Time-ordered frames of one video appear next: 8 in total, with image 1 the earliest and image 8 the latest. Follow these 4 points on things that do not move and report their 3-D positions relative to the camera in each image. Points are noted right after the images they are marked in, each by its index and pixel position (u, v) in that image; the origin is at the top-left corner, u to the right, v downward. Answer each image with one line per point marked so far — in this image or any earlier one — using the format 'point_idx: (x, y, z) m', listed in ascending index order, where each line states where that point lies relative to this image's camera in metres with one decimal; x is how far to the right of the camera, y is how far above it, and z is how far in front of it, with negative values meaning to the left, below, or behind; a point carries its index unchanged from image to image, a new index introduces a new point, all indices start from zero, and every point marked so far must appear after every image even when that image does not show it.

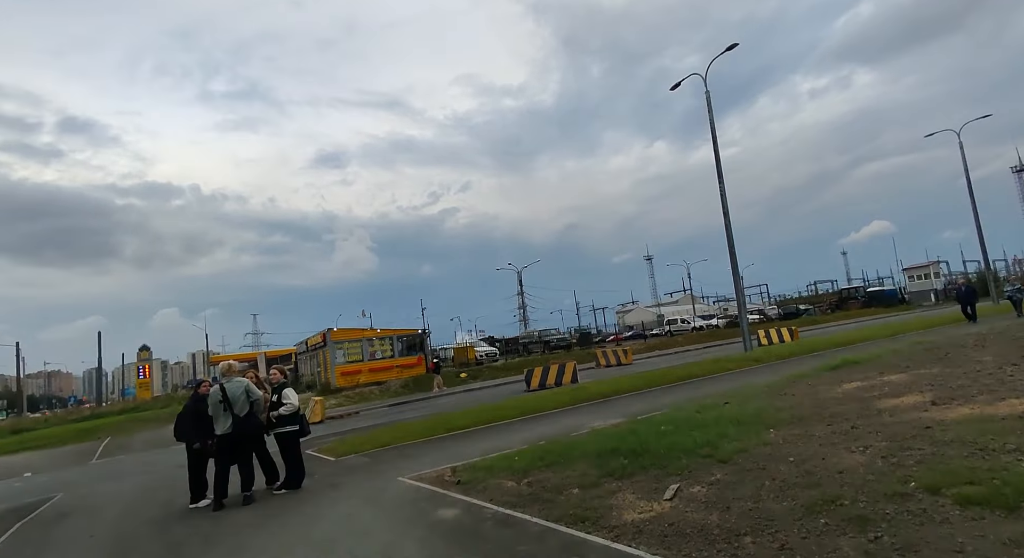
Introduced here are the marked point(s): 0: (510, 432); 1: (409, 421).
0: (0.0, -3.5, +13.8) m
1: (-3.3, -4.6, +19.9) m
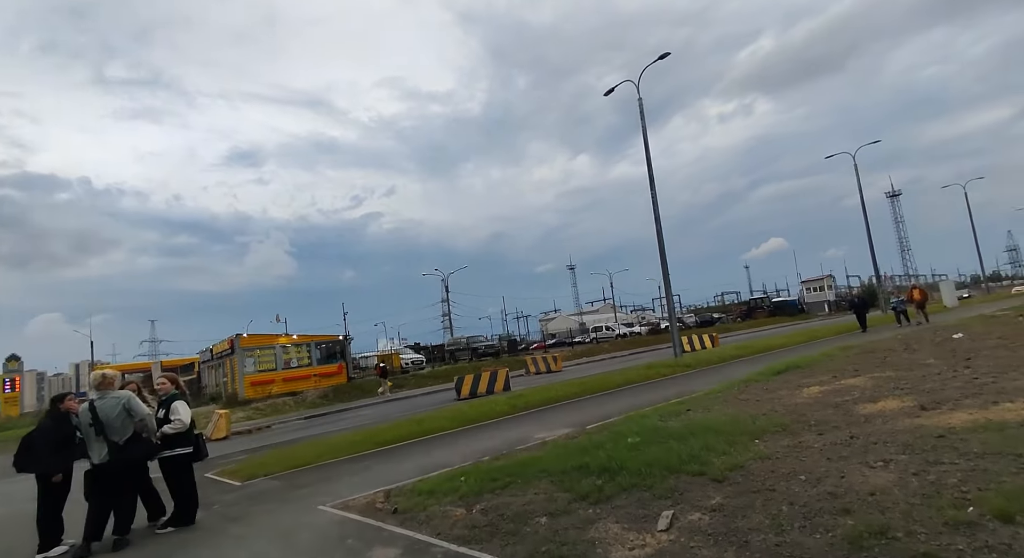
0: (-1.3, -3.4, +12.5) m
1: (-5.4, -4.6, +18.1) m
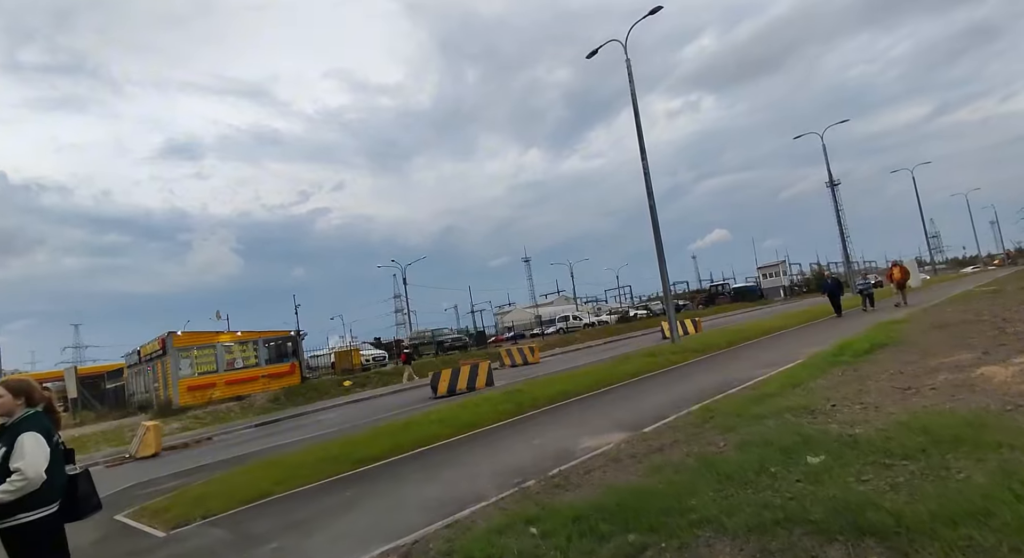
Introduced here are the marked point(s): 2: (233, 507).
0: (-0.8, -2.8, +9.2) m
1: (-5.3, -4.0, +14.5) m
2: (-4.3, -3.5, +9.5) m
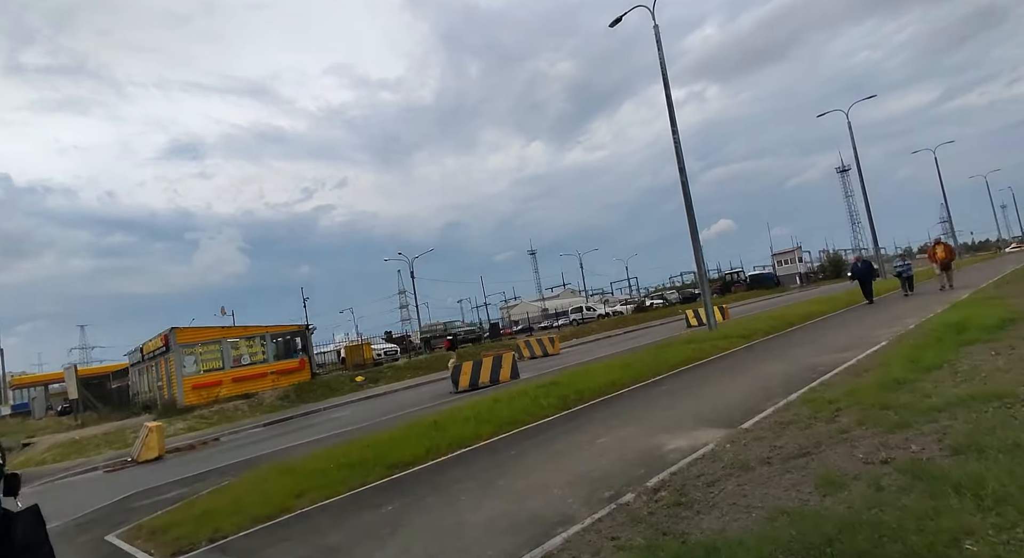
0: (+0.1, -2.4, +7.5) m
1: (-4.3, -3.6, +12.8) m
2: (-3.4, -3.1, +7.8) m
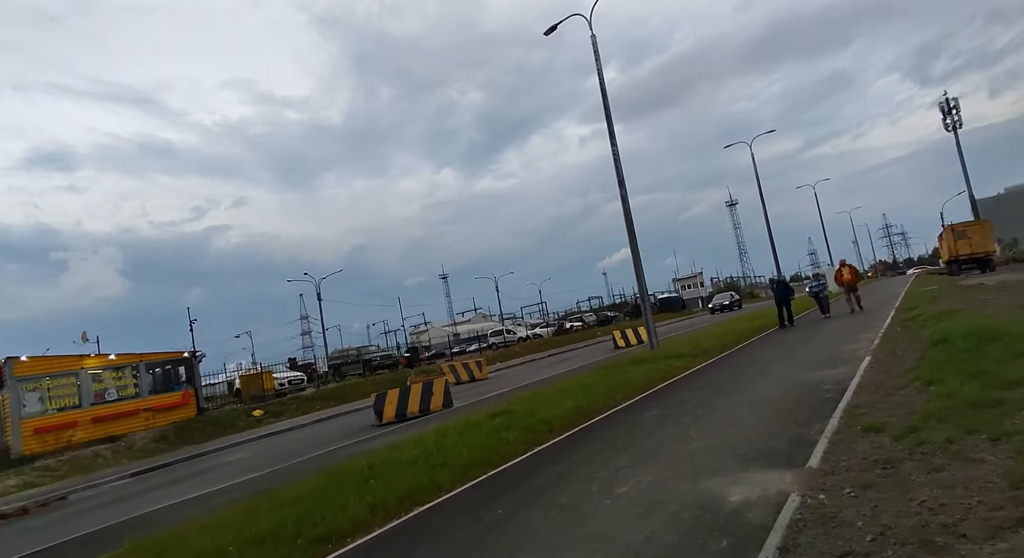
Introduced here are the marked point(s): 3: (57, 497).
0: (+0.1, -2.2, +5.1) m
1: (-5.0, -3.7, +9.6) m
2: (-3.4, -3.0, +4.9) m
3: (-10.9, -5.3, +14.8) m
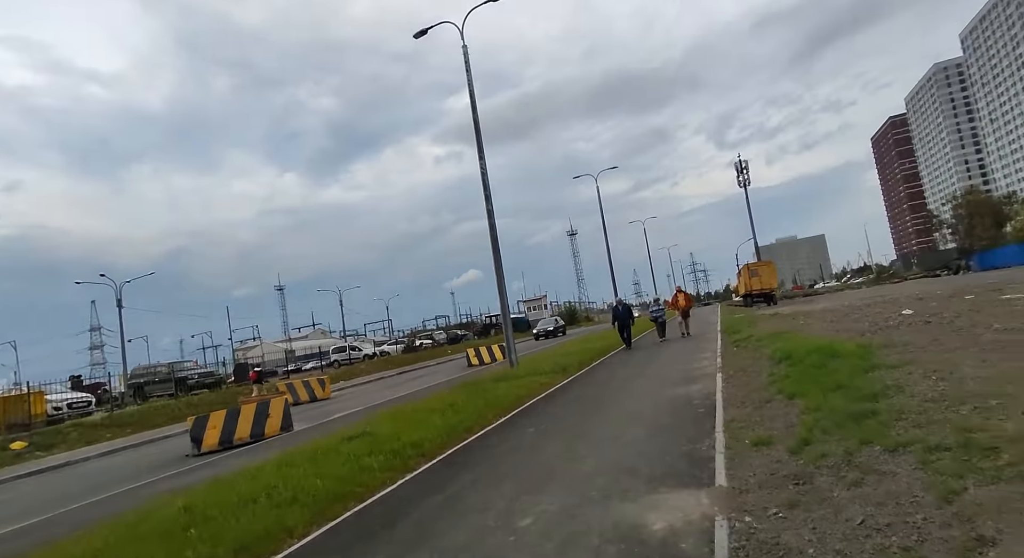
0: (-0.6, -2.2, +4.1) m
1: (-6.7, -3.5, +7.2) m
2: (-3.9, -2.8, +3.0) m
3: (-13.7, -5.0, +10.7) m
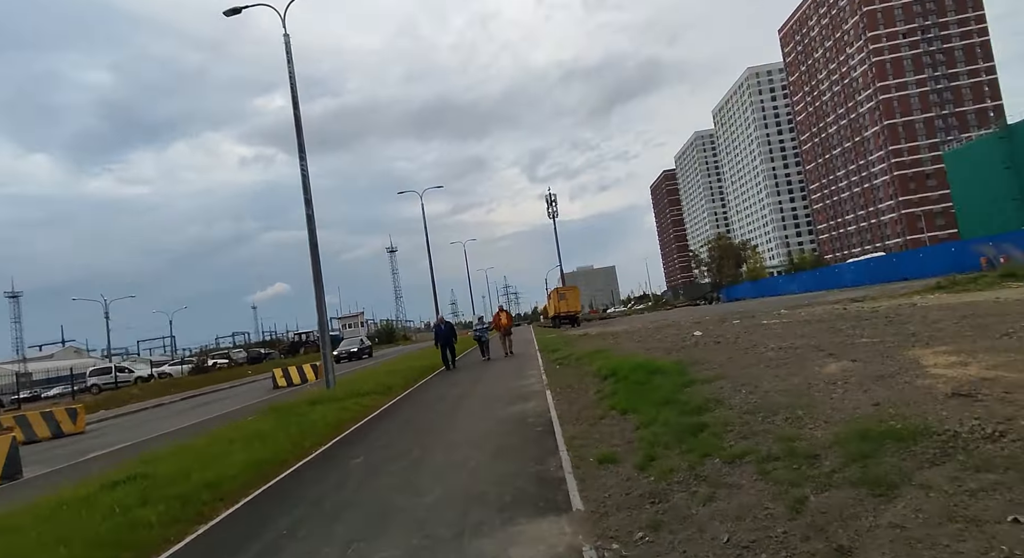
0: (-1.4, -2.2, +3.2) m
1: (-8.2, -3.4, +4.3) m
2: (-4.3, -2.7, +1.1) m
3: (-15.9, -4.8, +5.6) m
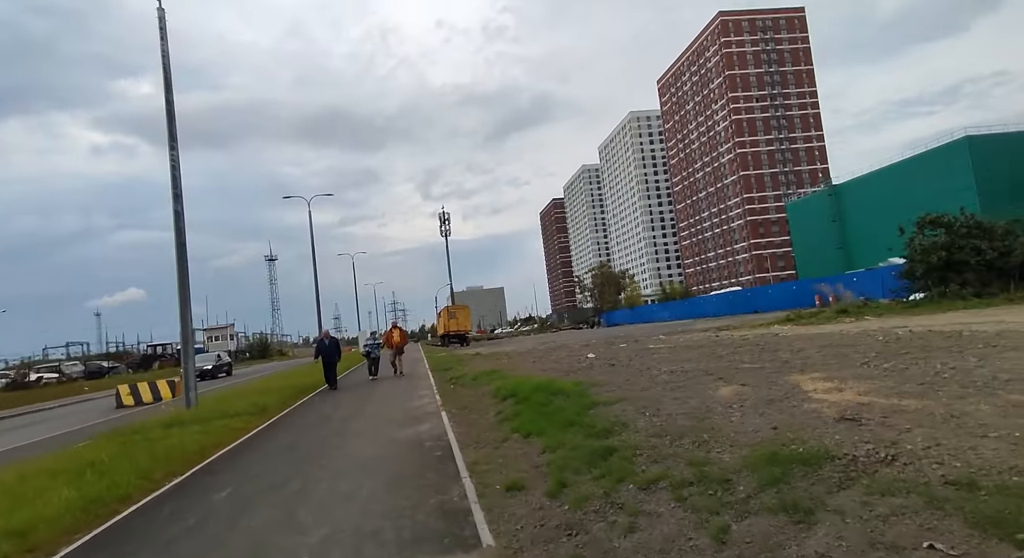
0: (-1.7, -2.1, +2.4) m
1: (-8.6, -3.1, +2.2) m
2: (-4.2, -2.4, -0.2) m
3: (-16.5, -4.1, +2.0) m
